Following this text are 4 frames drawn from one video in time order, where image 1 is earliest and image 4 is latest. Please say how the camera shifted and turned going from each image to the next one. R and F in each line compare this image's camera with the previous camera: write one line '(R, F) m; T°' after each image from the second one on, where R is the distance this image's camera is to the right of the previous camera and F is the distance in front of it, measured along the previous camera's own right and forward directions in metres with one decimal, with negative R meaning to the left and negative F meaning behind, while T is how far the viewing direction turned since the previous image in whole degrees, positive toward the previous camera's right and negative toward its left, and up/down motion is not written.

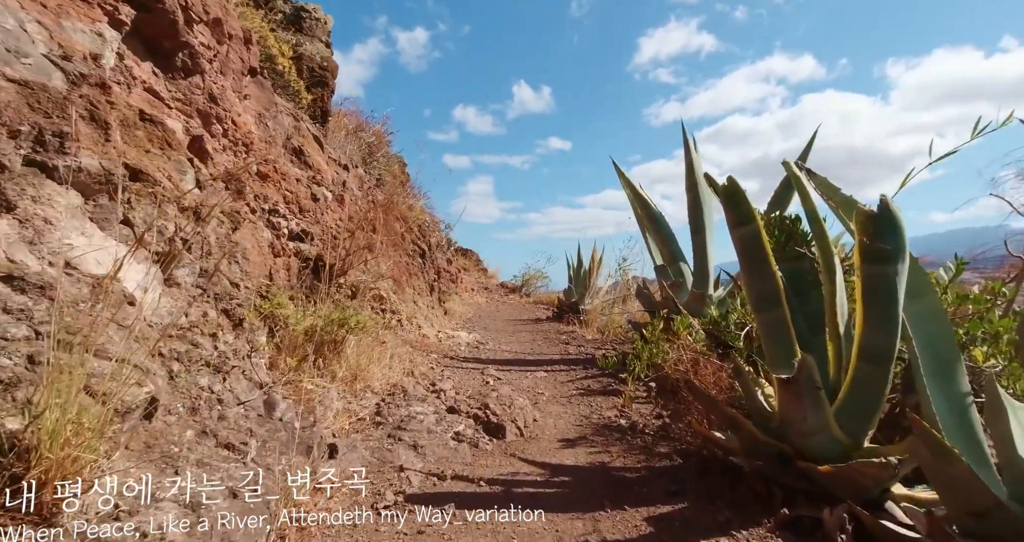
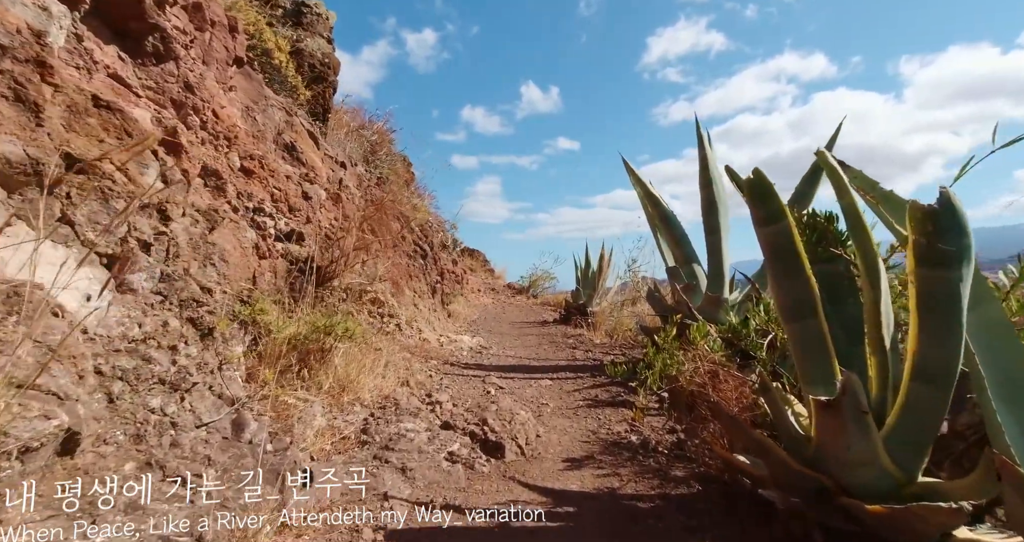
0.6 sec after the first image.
(0.0, +0.2) m; -1°
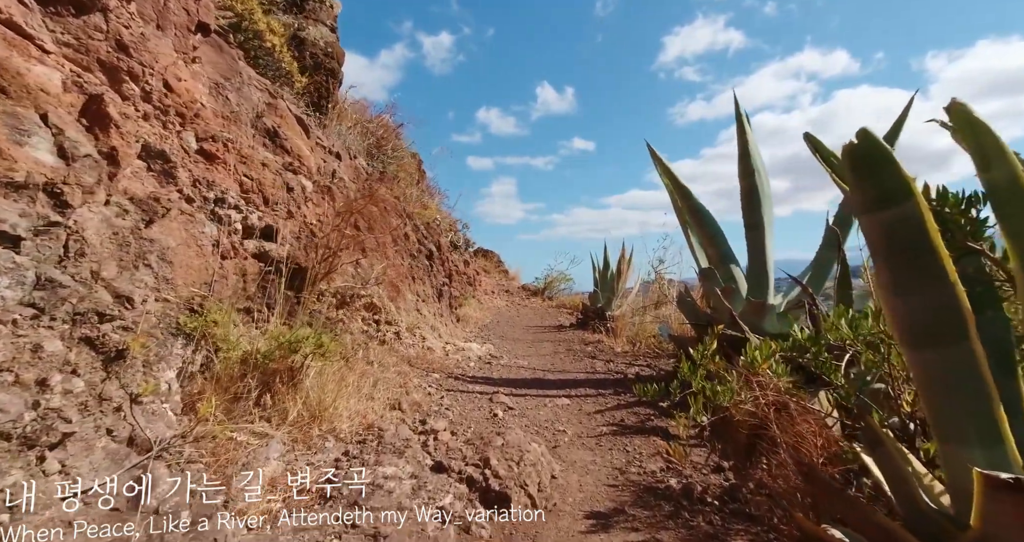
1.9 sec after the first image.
(0.0, +0.5) m; -2°
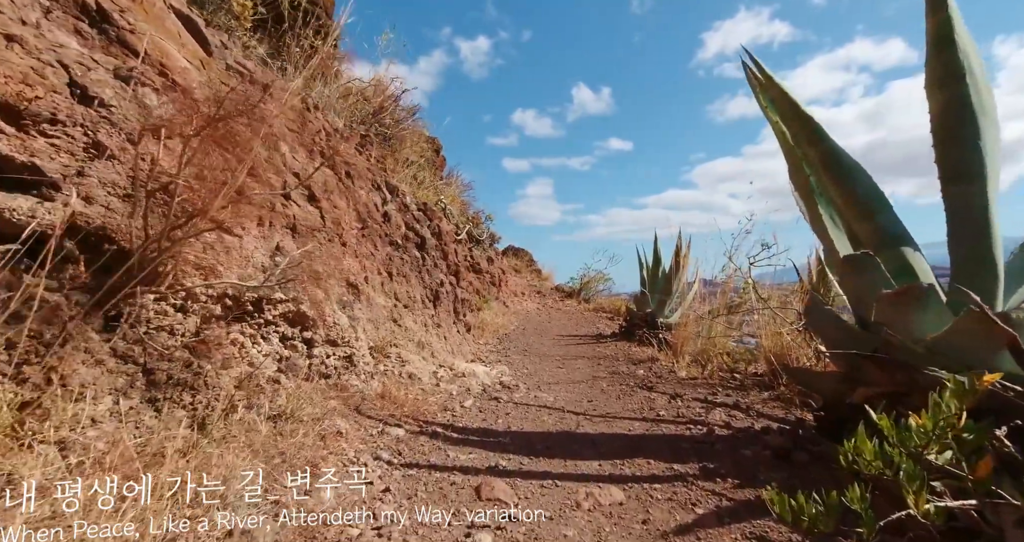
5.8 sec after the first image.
(+0.1, +1.6) m; -4°
